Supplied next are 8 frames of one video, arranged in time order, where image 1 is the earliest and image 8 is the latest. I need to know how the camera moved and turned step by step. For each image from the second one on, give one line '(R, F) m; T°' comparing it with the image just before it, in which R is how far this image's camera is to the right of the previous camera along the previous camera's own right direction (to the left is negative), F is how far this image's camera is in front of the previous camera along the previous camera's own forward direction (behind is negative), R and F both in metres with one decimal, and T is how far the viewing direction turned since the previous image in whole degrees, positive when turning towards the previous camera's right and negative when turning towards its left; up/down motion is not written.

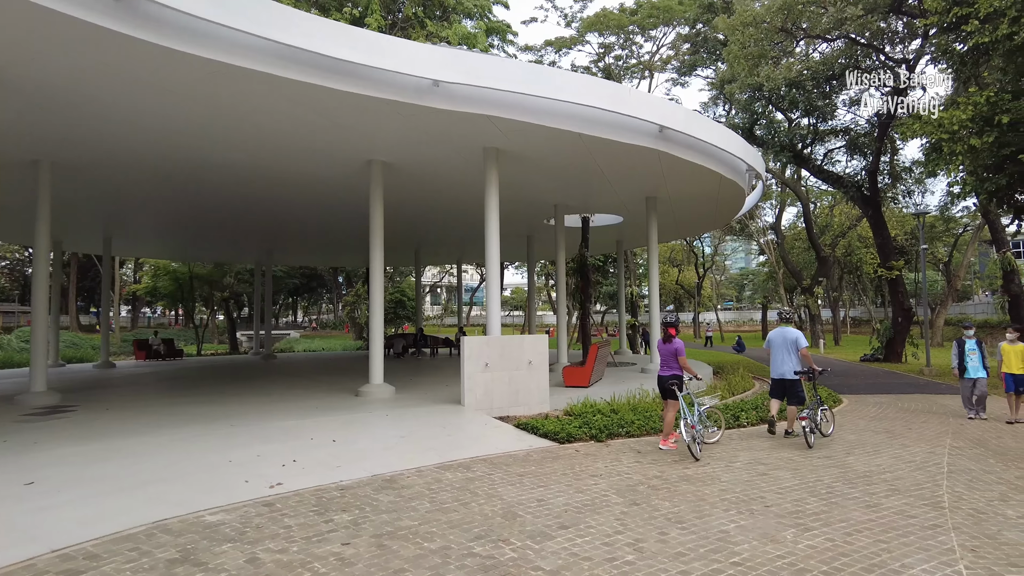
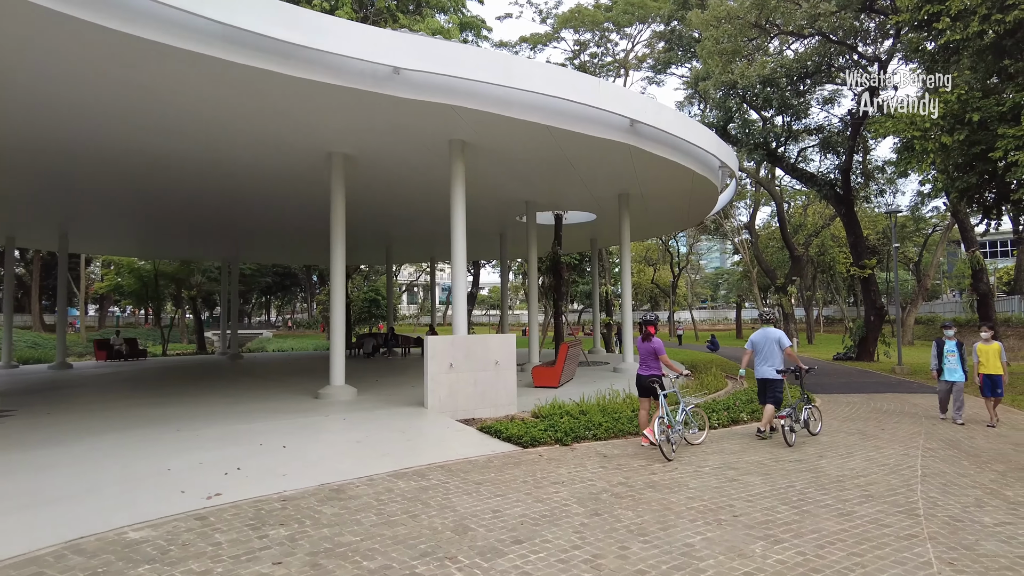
(+0.2, +0.3) m; +2°
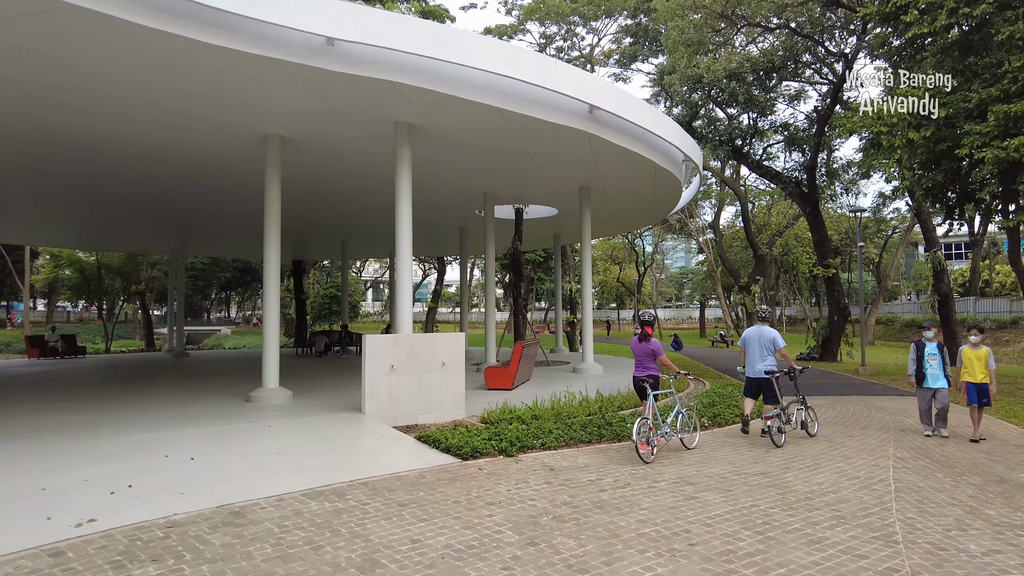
(+0.2, +0.6) m; +3°
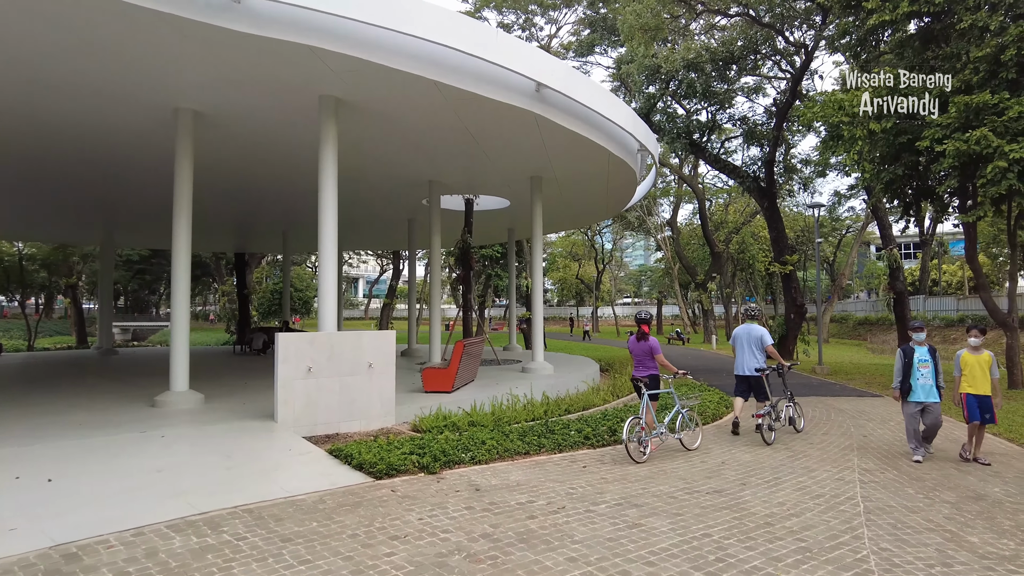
(+0.3, +0.7) m; +3°
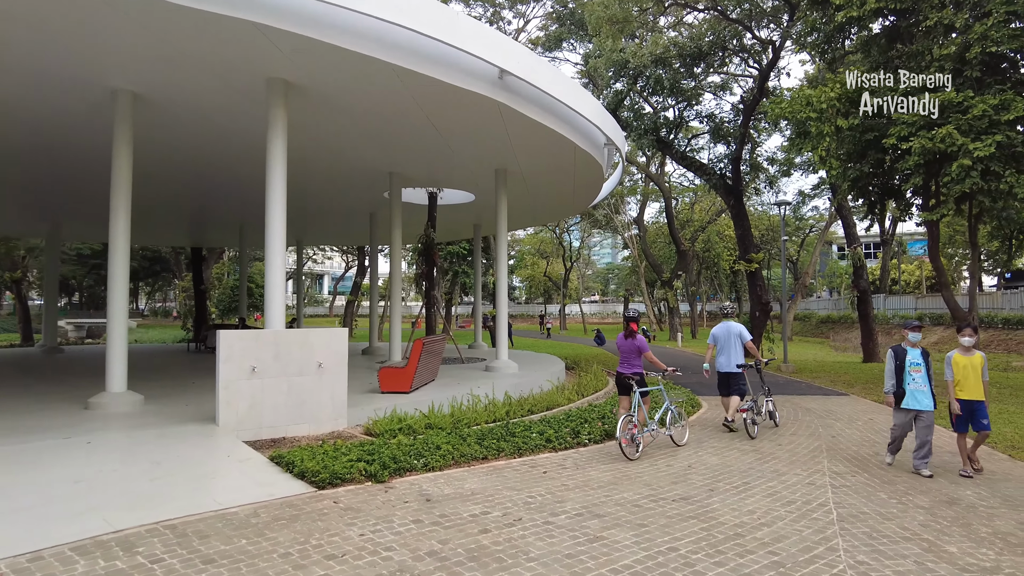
(+0.1, +0.3) m; +3°
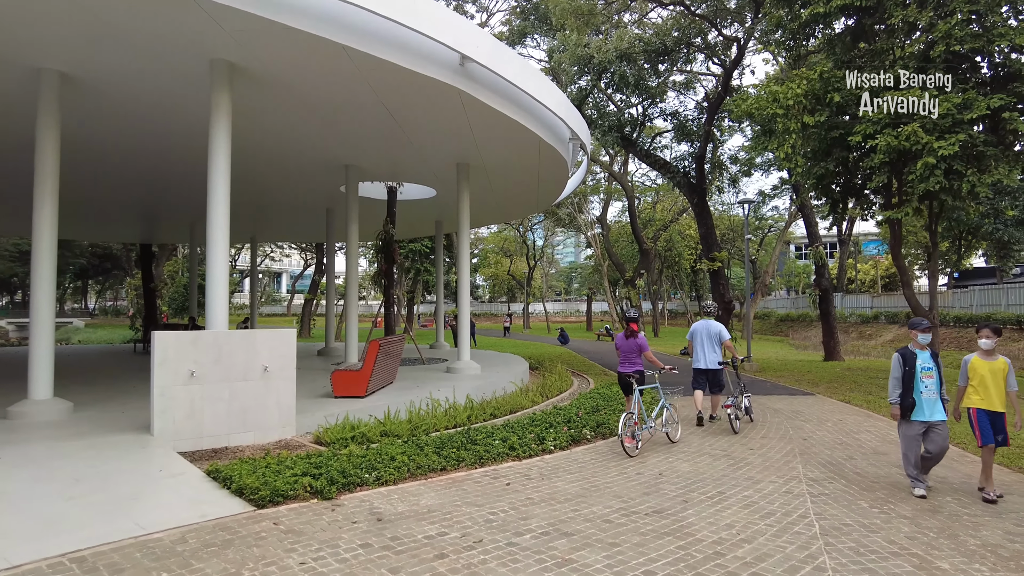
(0.0, +0.4) m; +3°
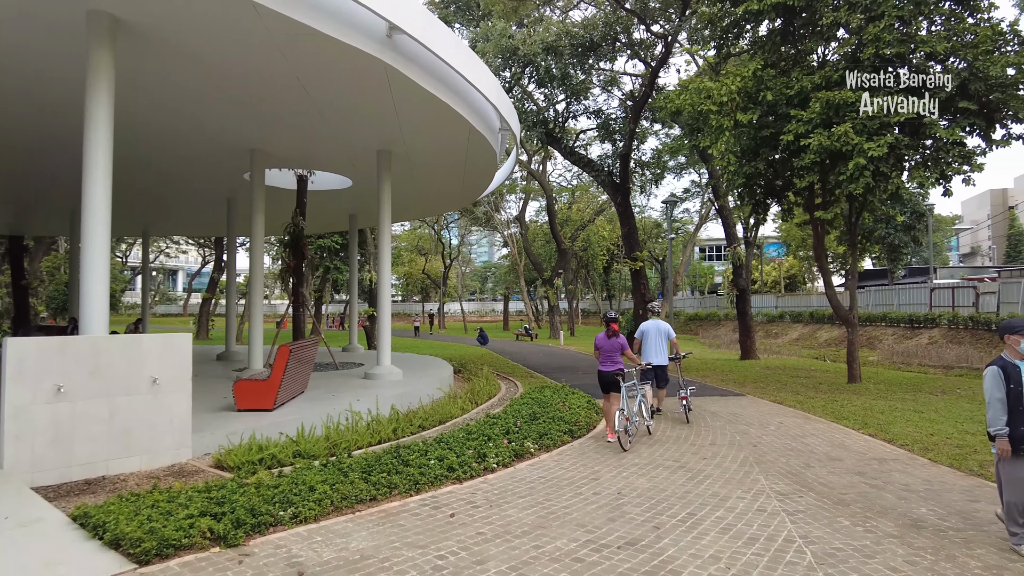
(-0.2, +0.7) m; +8°
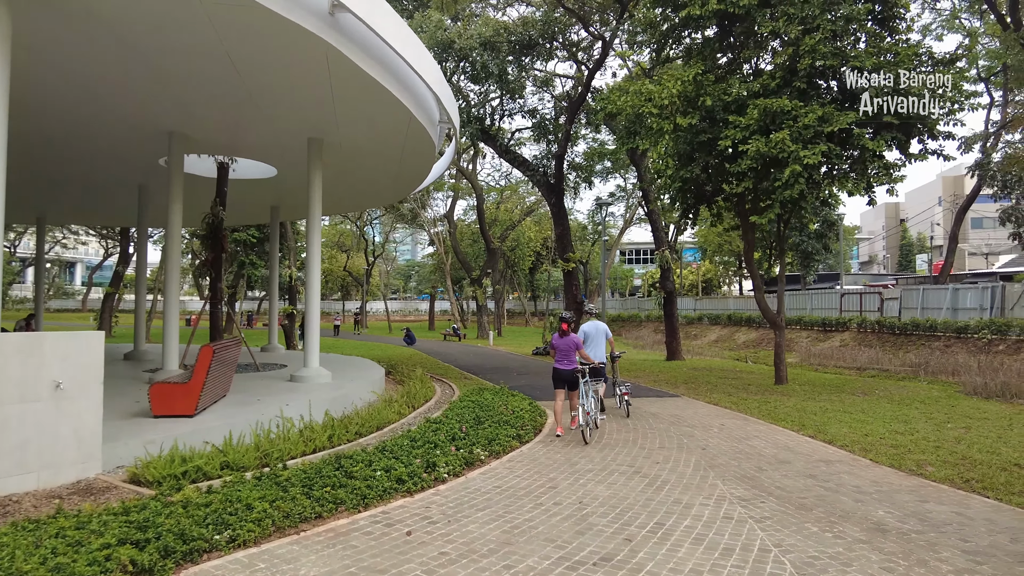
(-0.2, +0.3) m; +7°
